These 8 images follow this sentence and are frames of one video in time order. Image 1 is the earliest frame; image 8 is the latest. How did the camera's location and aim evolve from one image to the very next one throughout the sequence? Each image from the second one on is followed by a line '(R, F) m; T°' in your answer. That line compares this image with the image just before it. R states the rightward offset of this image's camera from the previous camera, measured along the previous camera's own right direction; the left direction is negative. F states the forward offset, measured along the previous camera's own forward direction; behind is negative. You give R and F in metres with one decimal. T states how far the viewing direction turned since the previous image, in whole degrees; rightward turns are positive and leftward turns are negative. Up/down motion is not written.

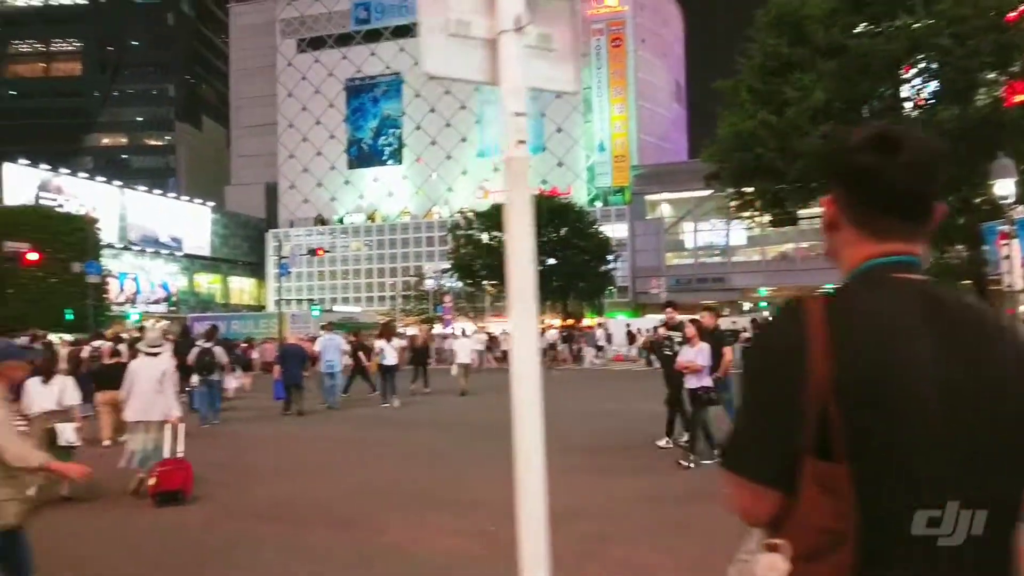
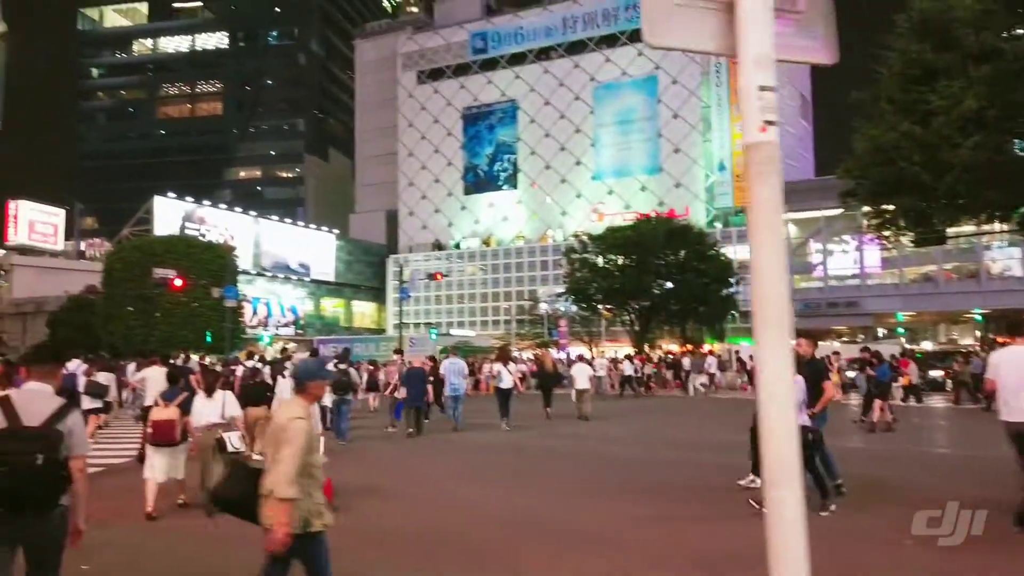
(-0.2, +0.4) m; -9°
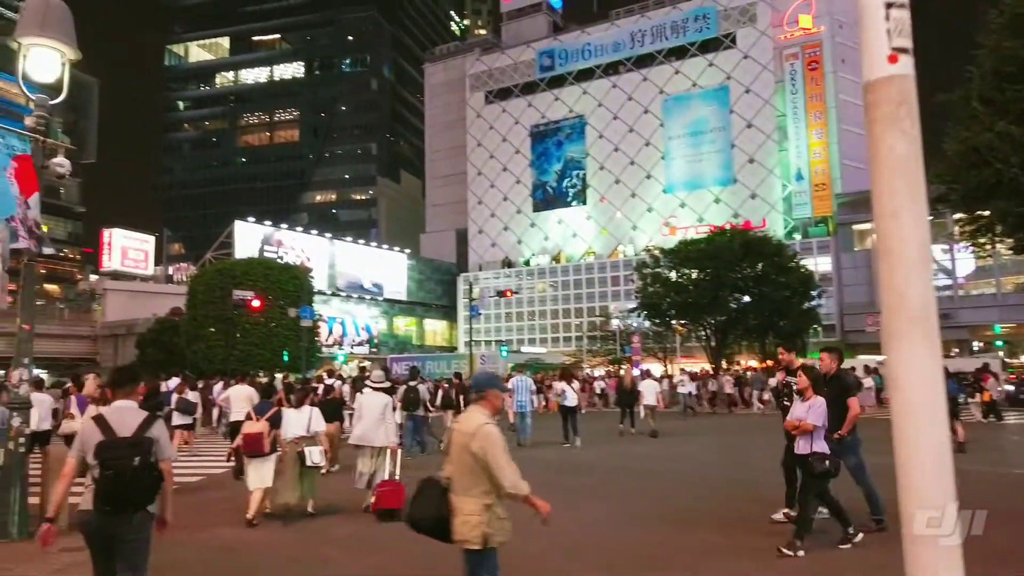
(0.0, +0.4) m; -5°
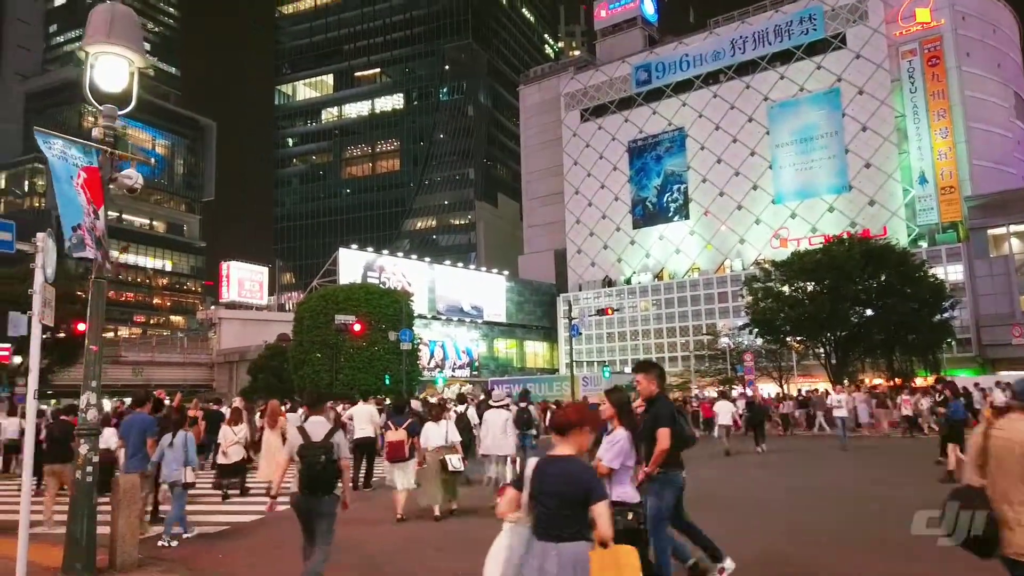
(-0.1, +1.2) m; -8°
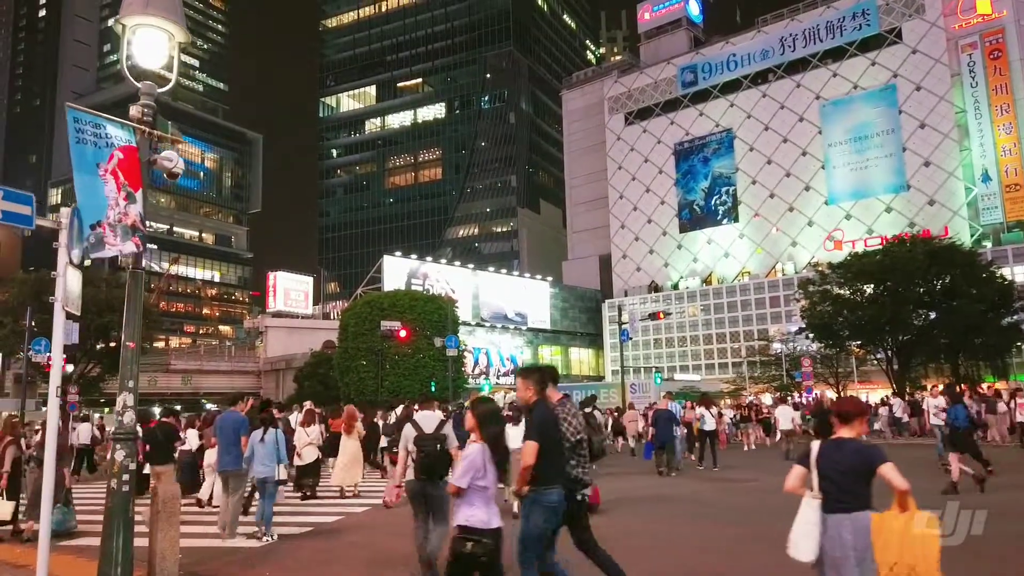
(-0.3, +0.8) m; -3°
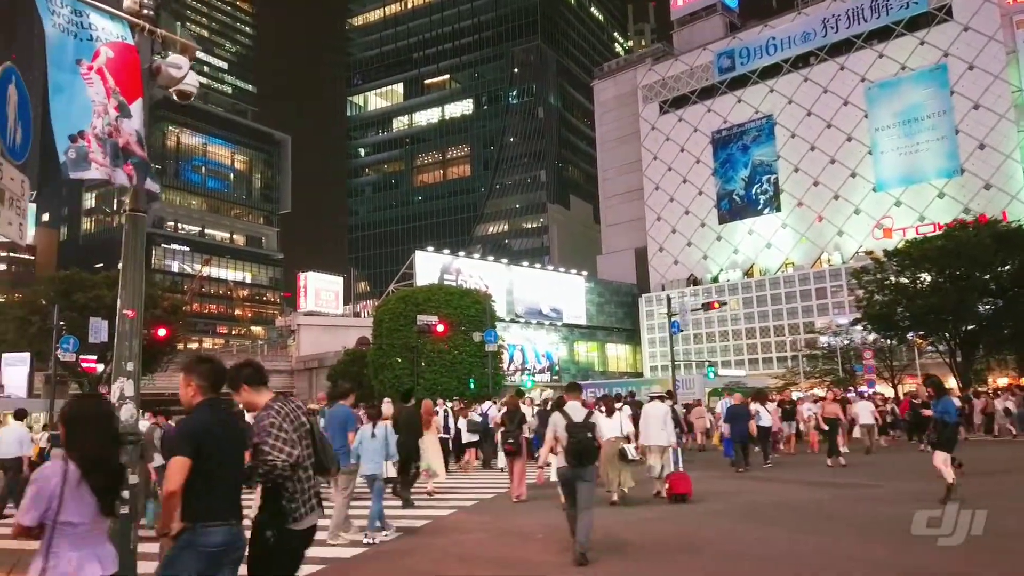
(-0.6, +1.6) m; -2°
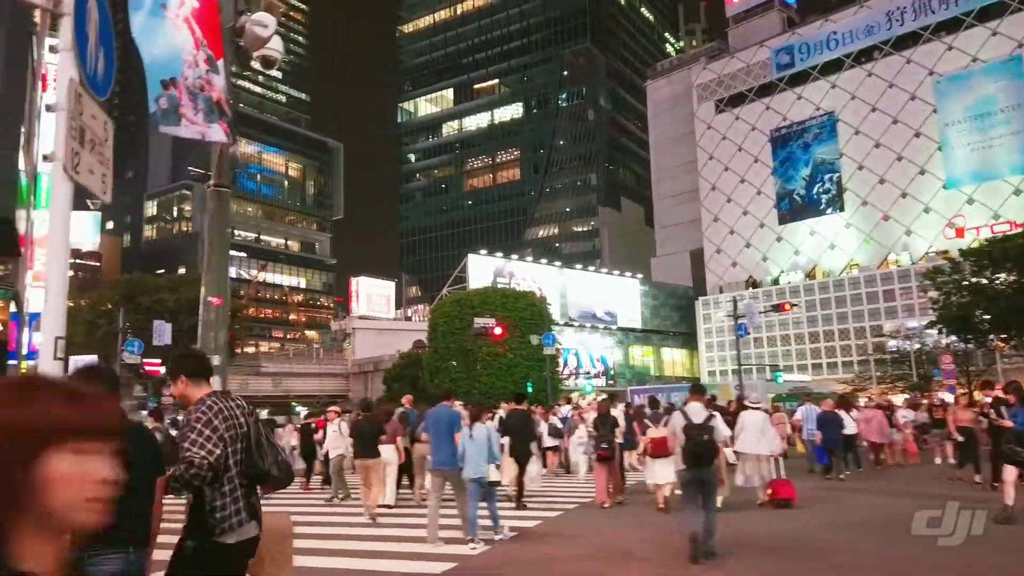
(-0.5, +0.6) m; -4°
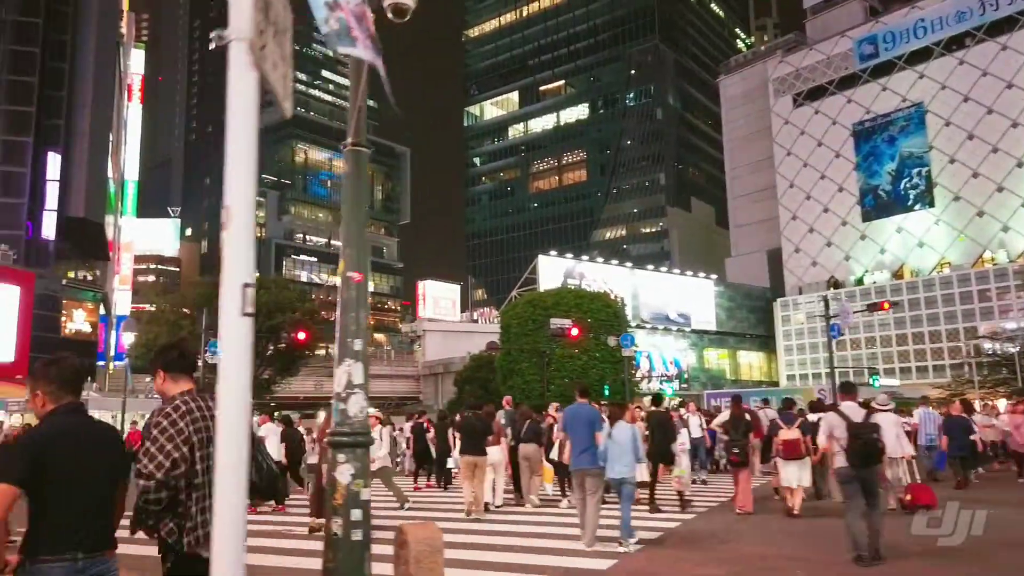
(-0.6, +0.6) m; -5°
